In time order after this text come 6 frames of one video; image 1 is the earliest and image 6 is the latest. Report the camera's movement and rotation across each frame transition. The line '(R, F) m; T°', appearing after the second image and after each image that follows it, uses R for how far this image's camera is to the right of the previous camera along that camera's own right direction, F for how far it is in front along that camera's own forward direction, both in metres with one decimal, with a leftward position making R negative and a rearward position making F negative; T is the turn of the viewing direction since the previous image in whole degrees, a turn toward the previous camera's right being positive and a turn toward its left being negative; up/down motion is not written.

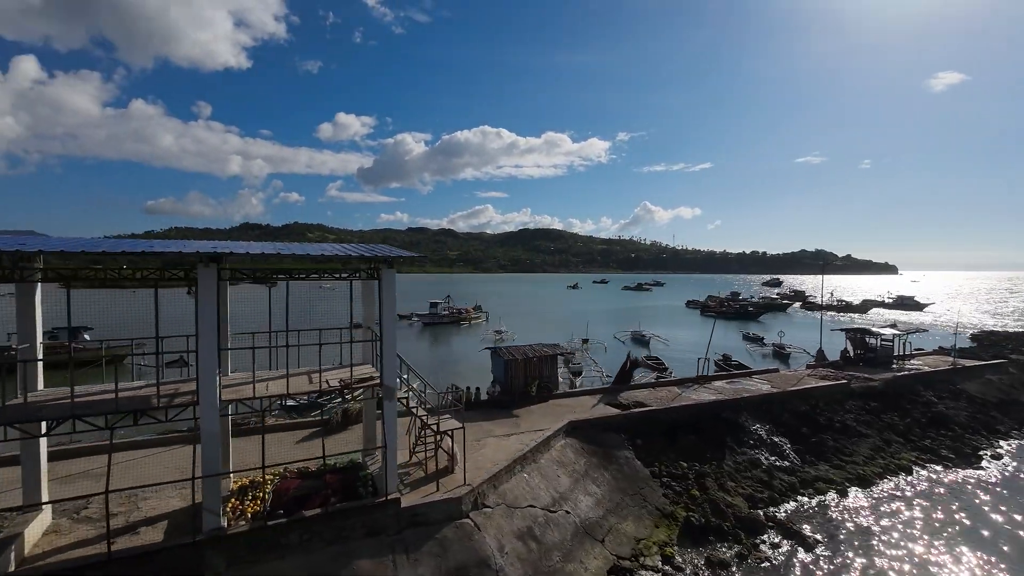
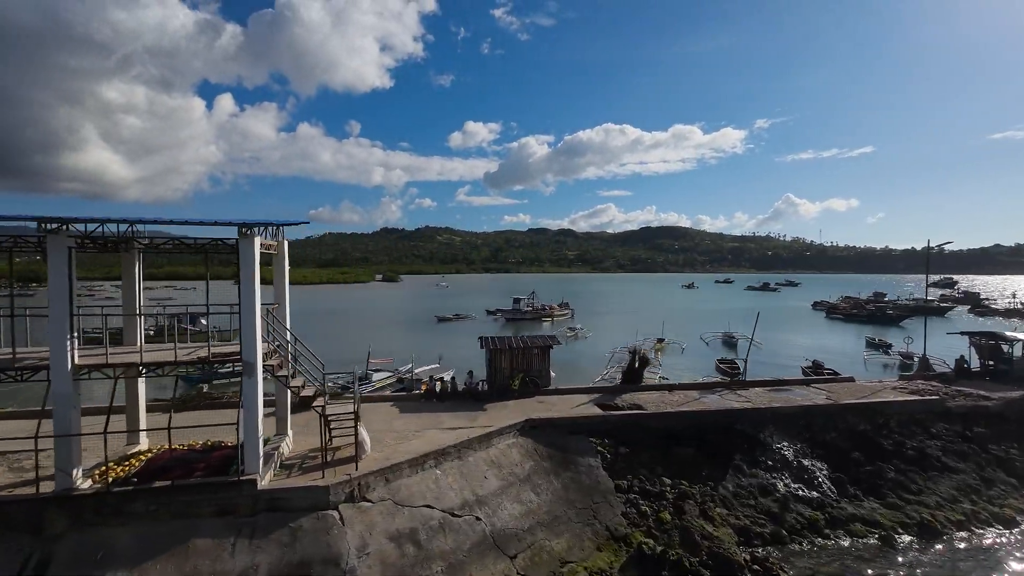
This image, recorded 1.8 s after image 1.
(+4.9, +2.0) m; -14°
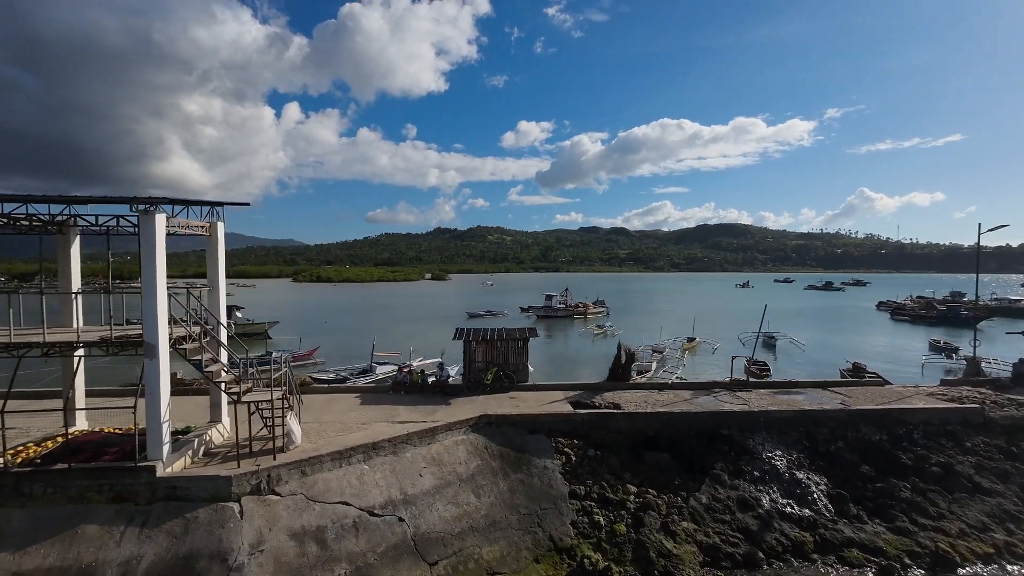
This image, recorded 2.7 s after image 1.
(+2.6, +1.2) m; -6°
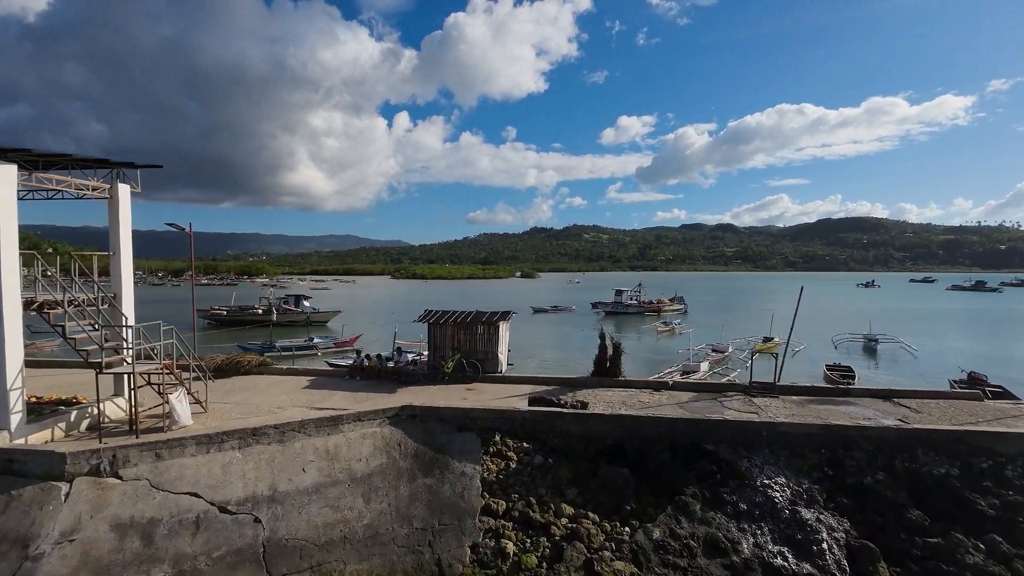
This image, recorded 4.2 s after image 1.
(+3.8, +2.6) m; -11°
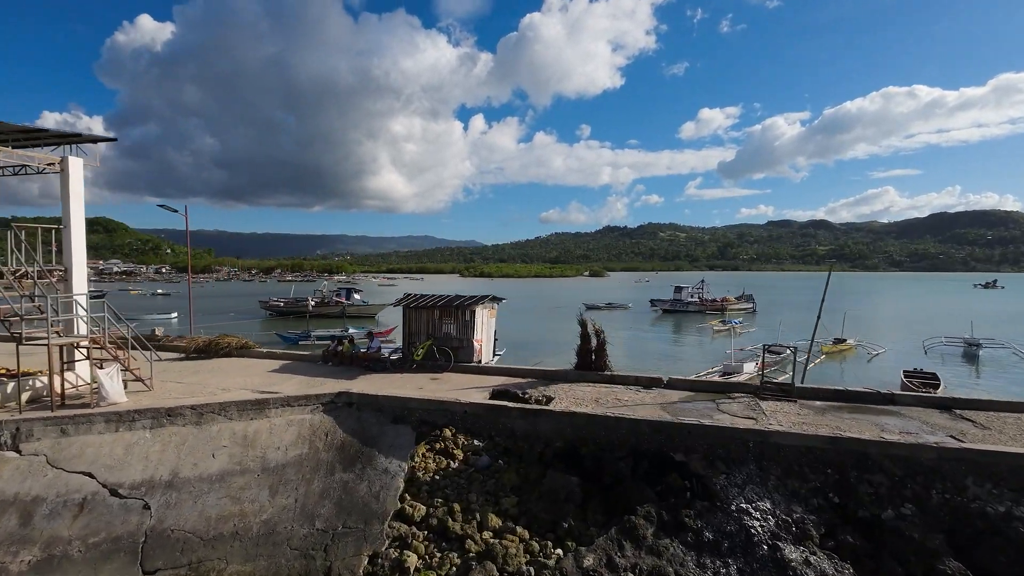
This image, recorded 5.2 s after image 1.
(+2.5, +1.7) m; -9°
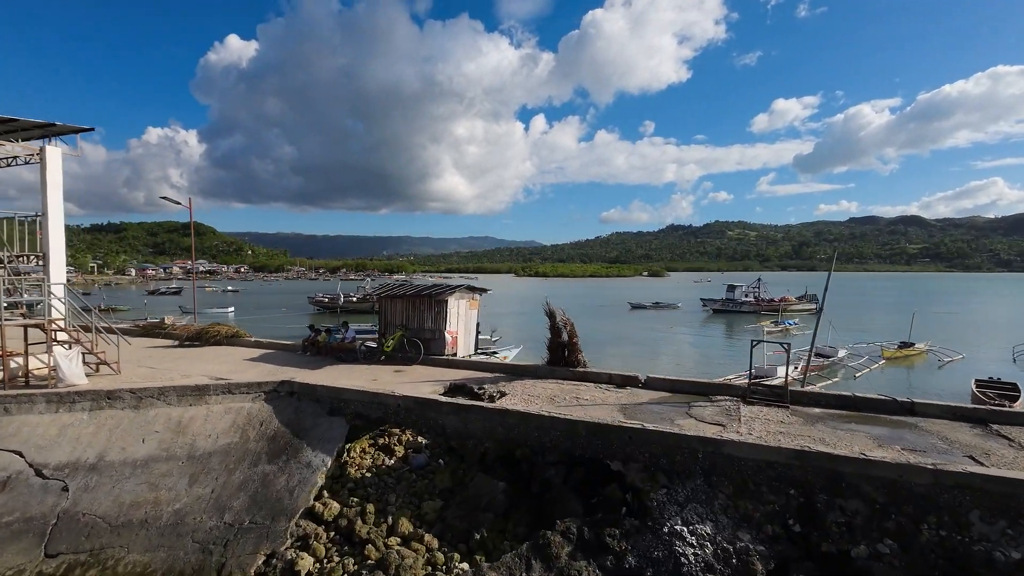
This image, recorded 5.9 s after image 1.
(+2.2, +1.0) m; -7°
